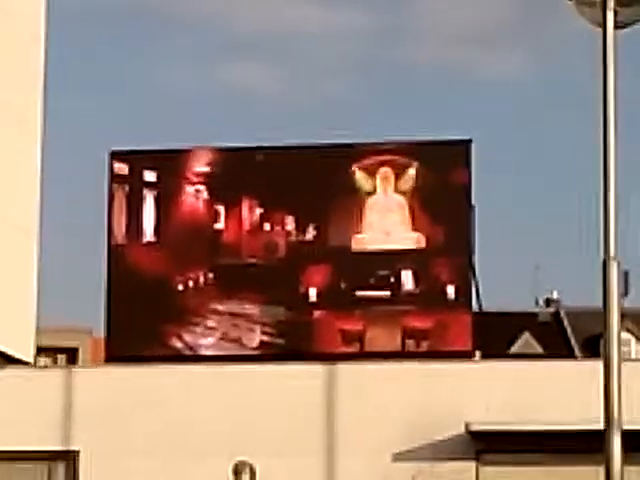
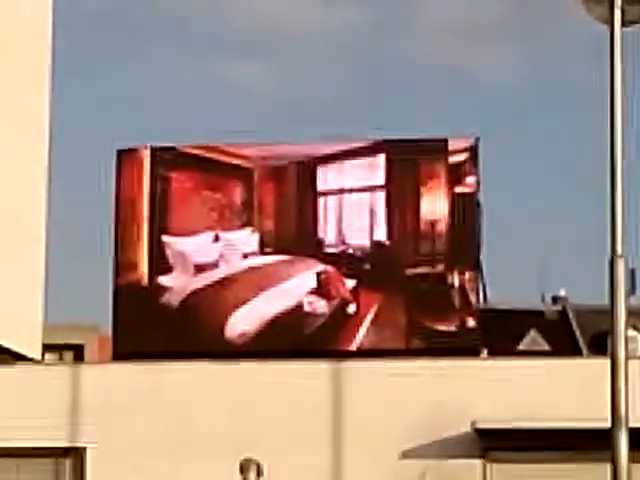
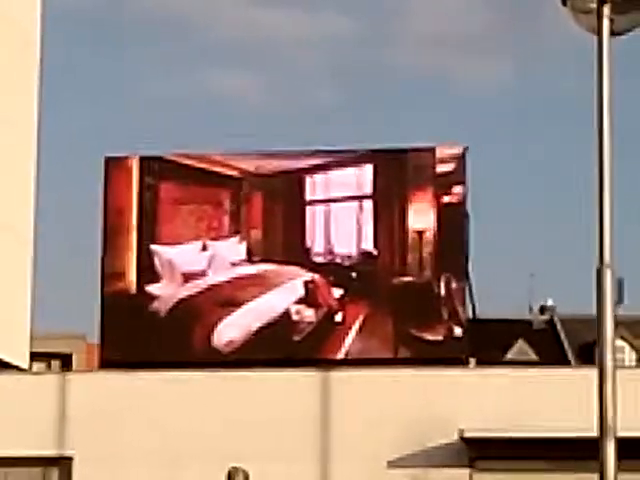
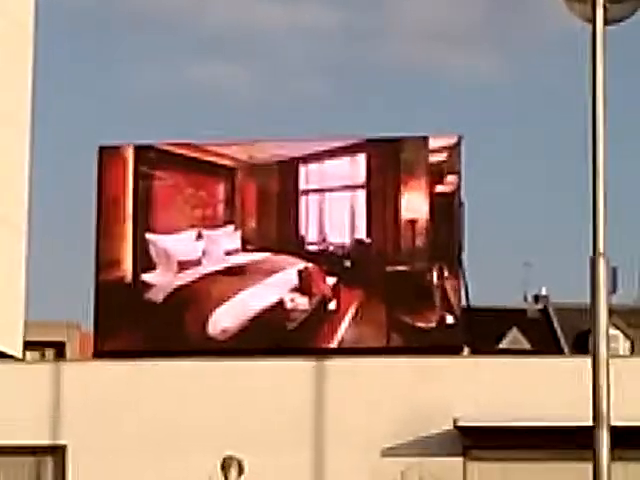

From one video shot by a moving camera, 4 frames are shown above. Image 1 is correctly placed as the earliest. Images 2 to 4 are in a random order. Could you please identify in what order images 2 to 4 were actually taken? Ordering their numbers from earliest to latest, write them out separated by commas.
2, 3, 4
